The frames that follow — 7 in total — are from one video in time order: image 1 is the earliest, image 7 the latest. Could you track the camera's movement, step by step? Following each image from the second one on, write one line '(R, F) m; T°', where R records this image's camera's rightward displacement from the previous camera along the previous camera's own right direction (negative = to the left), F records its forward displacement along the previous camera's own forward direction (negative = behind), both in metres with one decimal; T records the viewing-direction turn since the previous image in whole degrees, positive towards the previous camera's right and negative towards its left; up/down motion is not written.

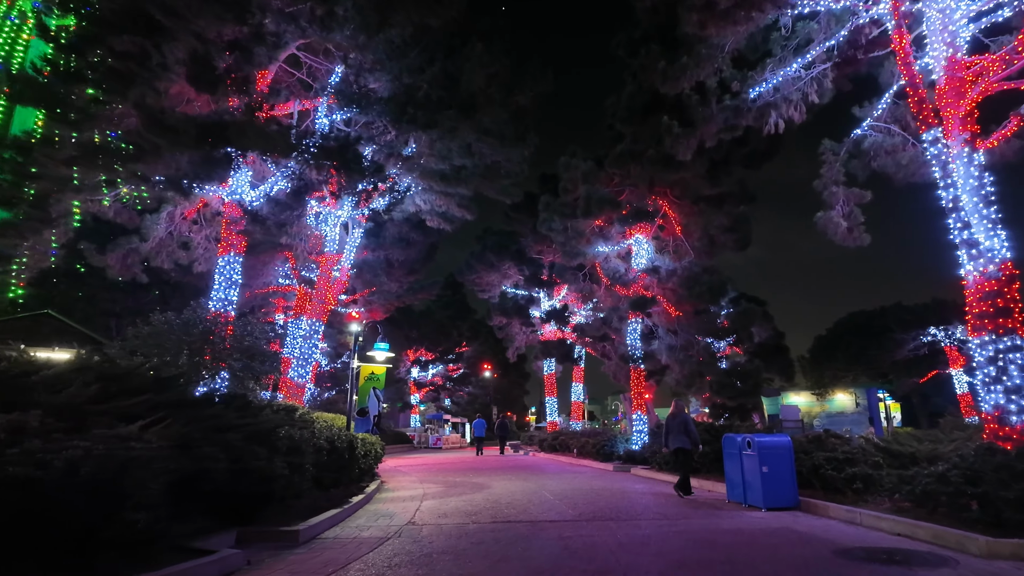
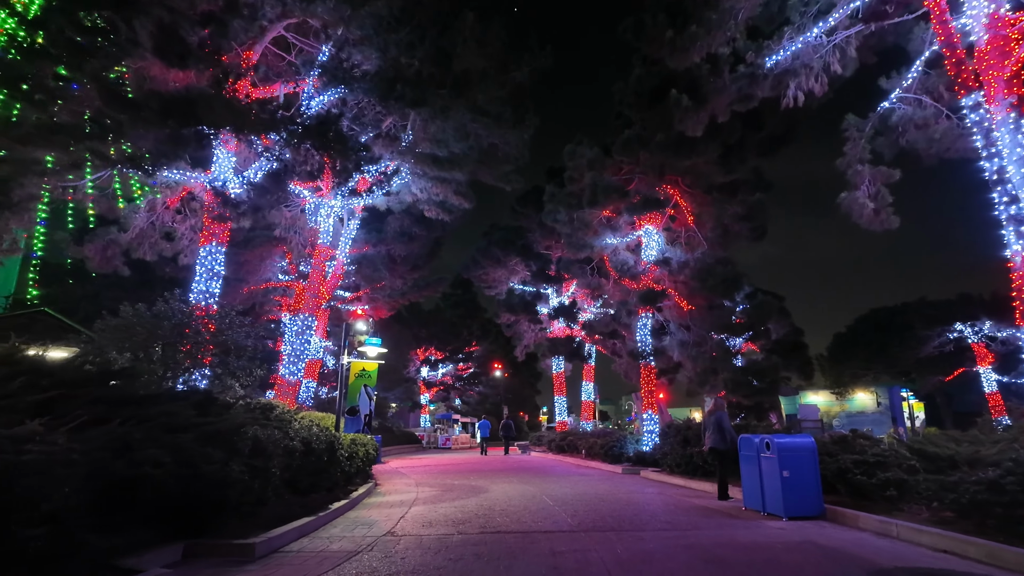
(+0.3, +0.9) m; -1°
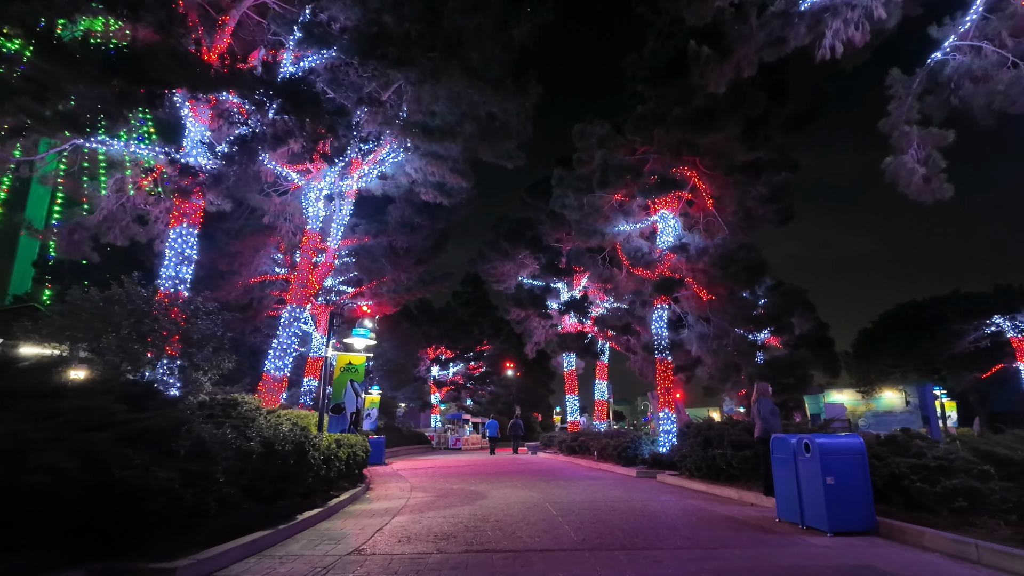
(+0.3, +1.4) m; -1°
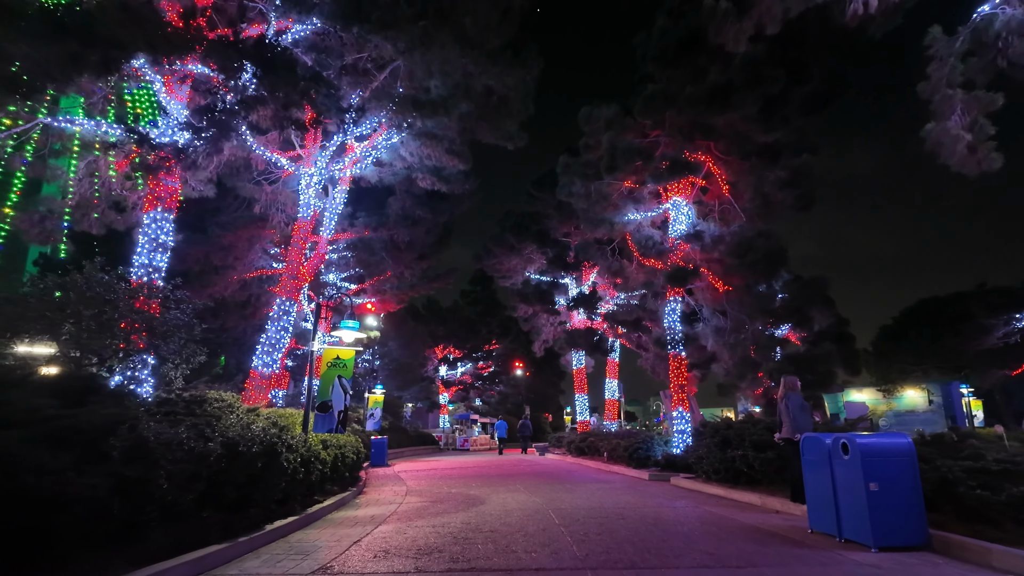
(+0.2, +1.0) m; -1°
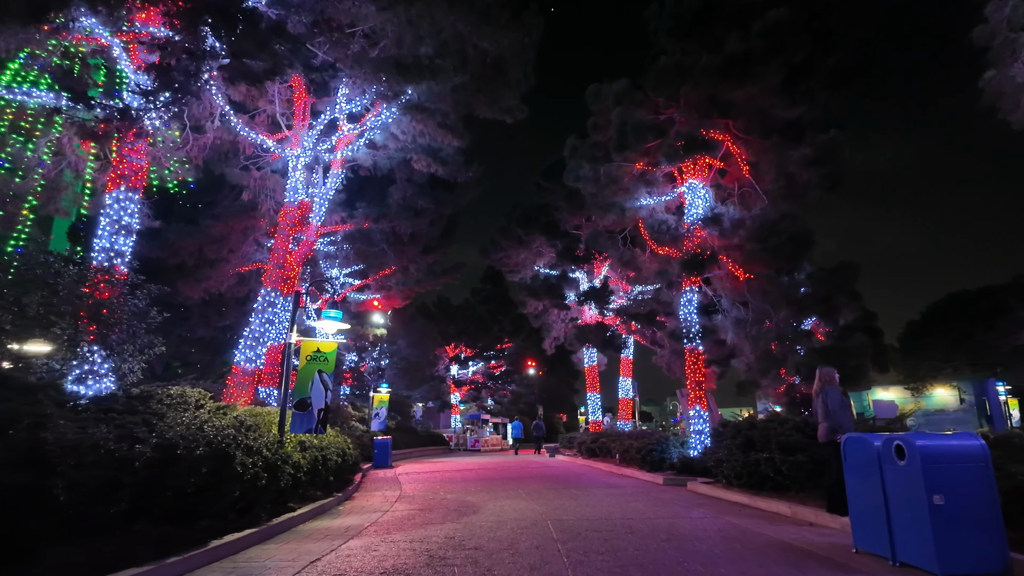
(+0.3, +1.2) m; -1°
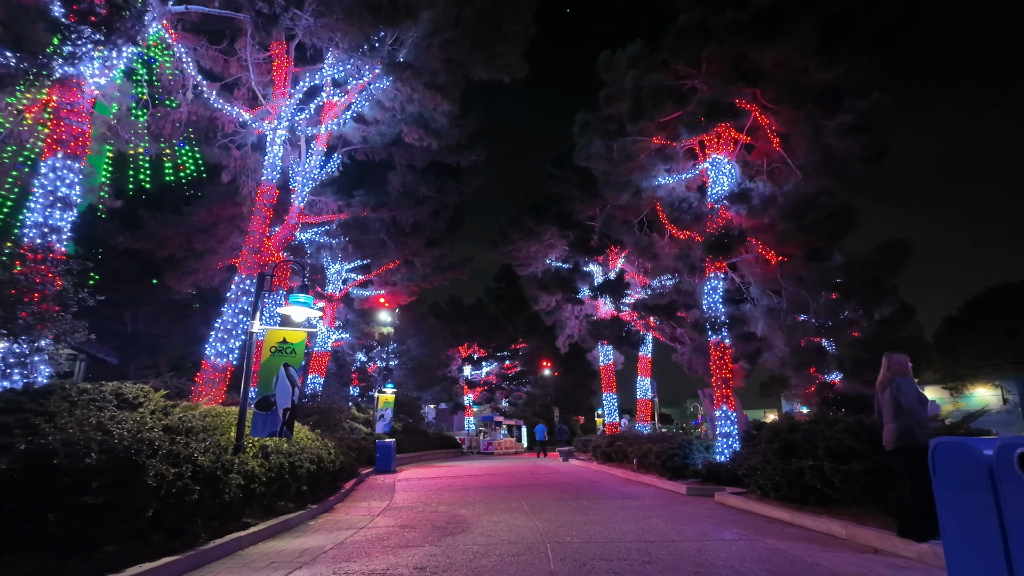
(+0.3, +1.6) m; -2°
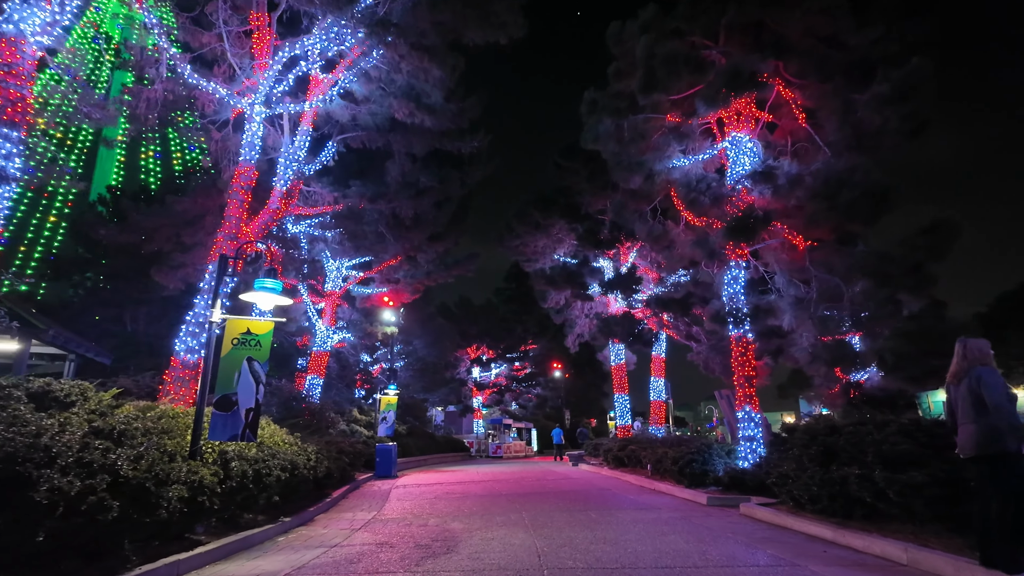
(+0.2, +1.2) m; -1°
